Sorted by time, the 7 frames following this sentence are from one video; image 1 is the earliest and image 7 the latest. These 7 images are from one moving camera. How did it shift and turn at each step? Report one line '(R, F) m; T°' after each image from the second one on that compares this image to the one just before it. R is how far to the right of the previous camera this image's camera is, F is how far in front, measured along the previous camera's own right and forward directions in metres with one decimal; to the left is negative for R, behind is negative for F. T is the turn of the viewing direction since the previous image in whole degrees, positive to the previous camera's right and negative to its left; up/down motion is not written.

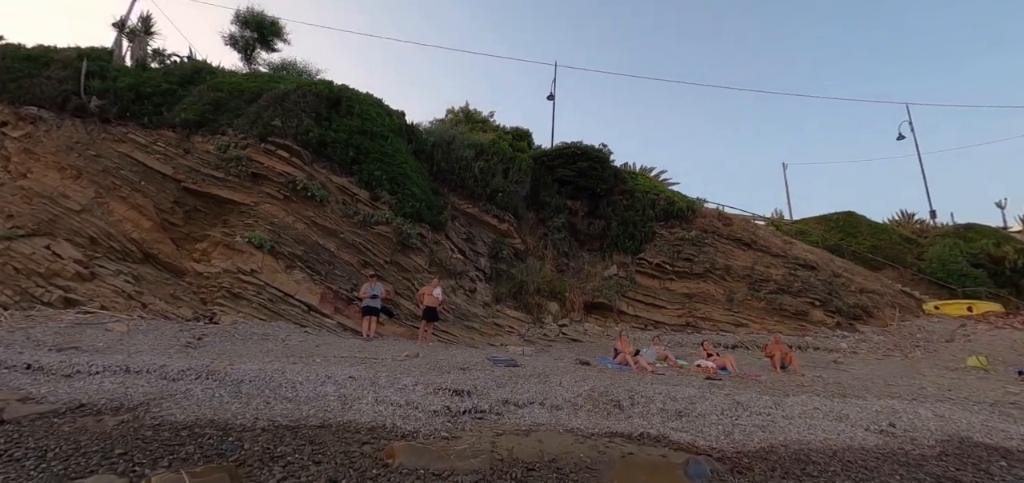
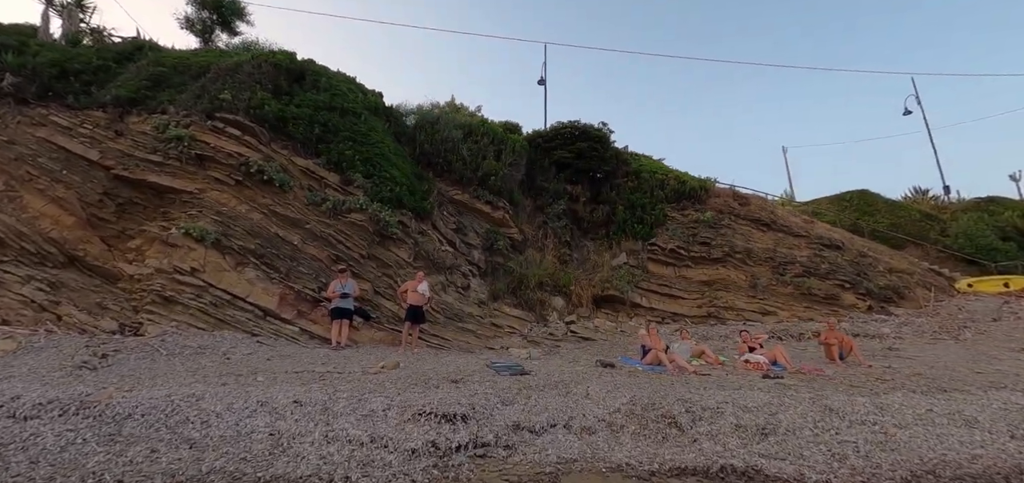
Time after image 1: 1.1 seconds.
(-0.1, +1.7) m; +1°
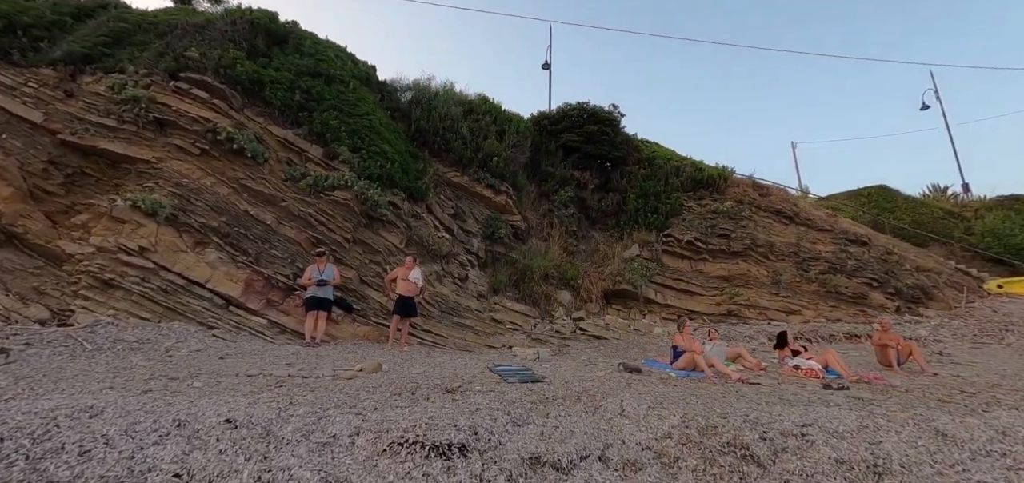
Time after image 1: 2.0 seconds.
(-0.2, +1.1) m; 0°
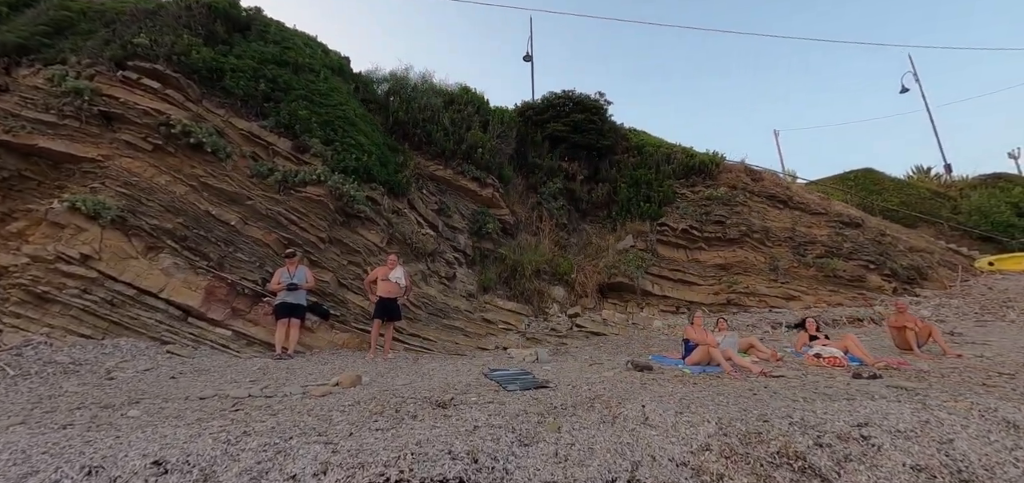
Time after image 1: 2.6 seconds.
(-0.1, +0.6) m; +2°
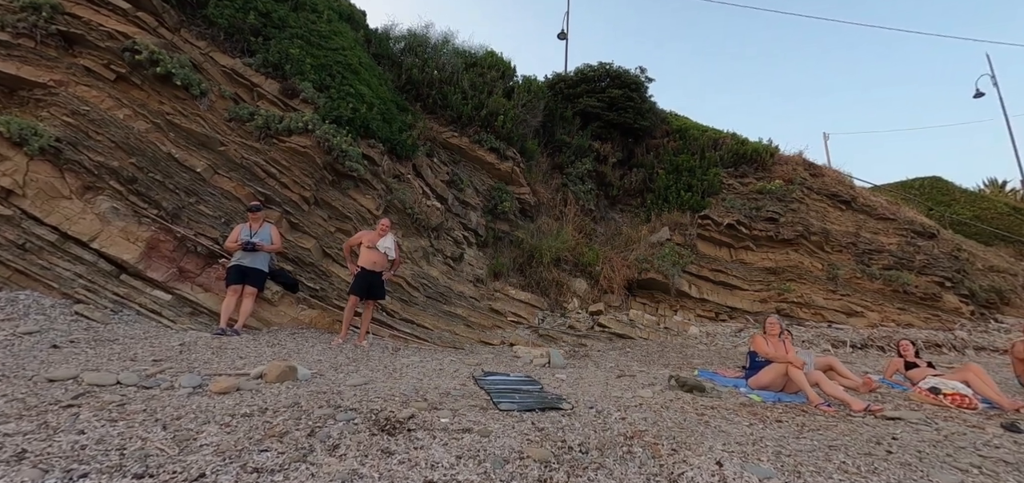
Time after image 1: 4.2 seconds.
(+0.1, +1.3) m; -3°
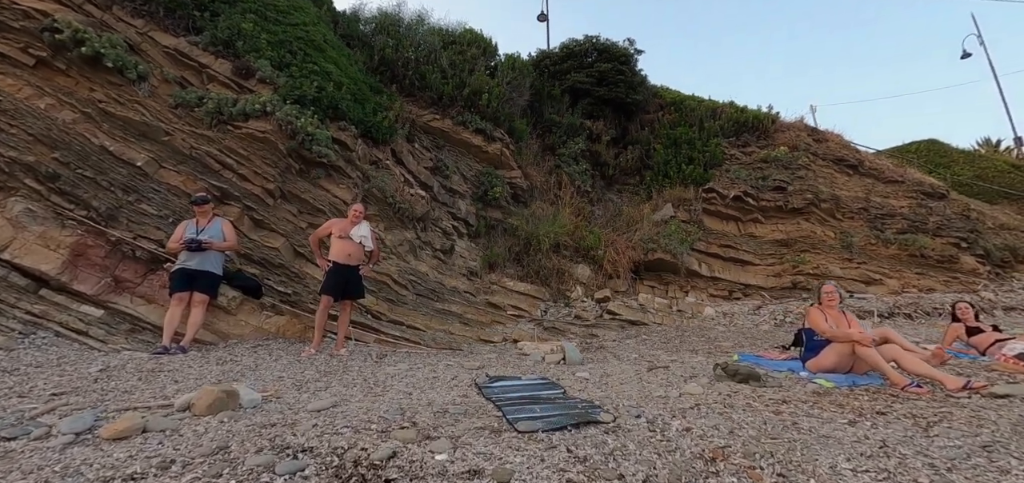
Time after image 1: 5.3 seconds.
(-0.1, +0.7) m; +1°
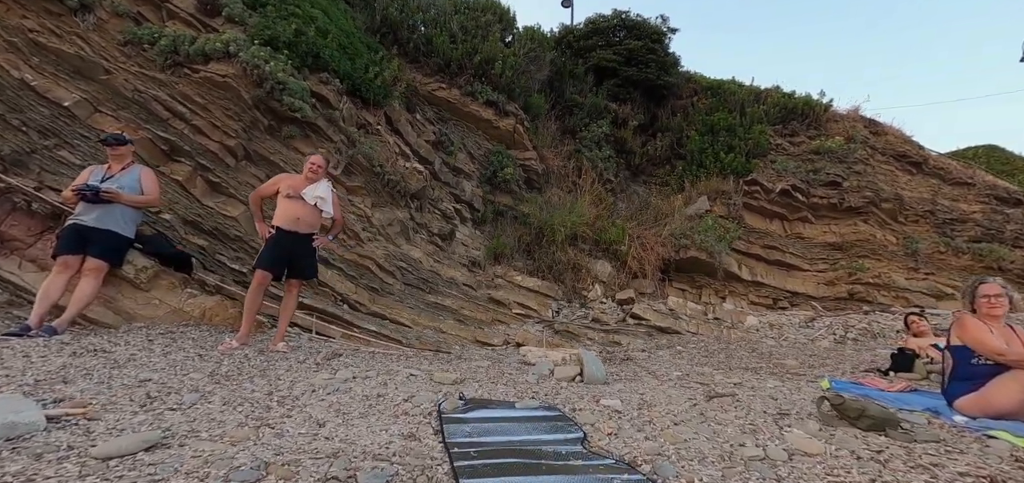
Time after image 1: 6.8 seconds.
(+0.1, +1.1) m; -2°
